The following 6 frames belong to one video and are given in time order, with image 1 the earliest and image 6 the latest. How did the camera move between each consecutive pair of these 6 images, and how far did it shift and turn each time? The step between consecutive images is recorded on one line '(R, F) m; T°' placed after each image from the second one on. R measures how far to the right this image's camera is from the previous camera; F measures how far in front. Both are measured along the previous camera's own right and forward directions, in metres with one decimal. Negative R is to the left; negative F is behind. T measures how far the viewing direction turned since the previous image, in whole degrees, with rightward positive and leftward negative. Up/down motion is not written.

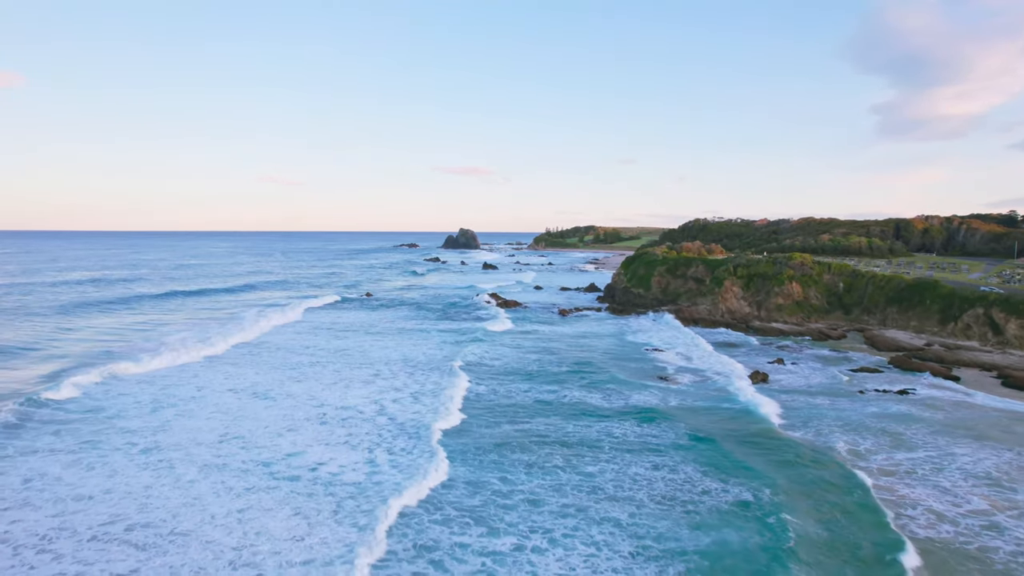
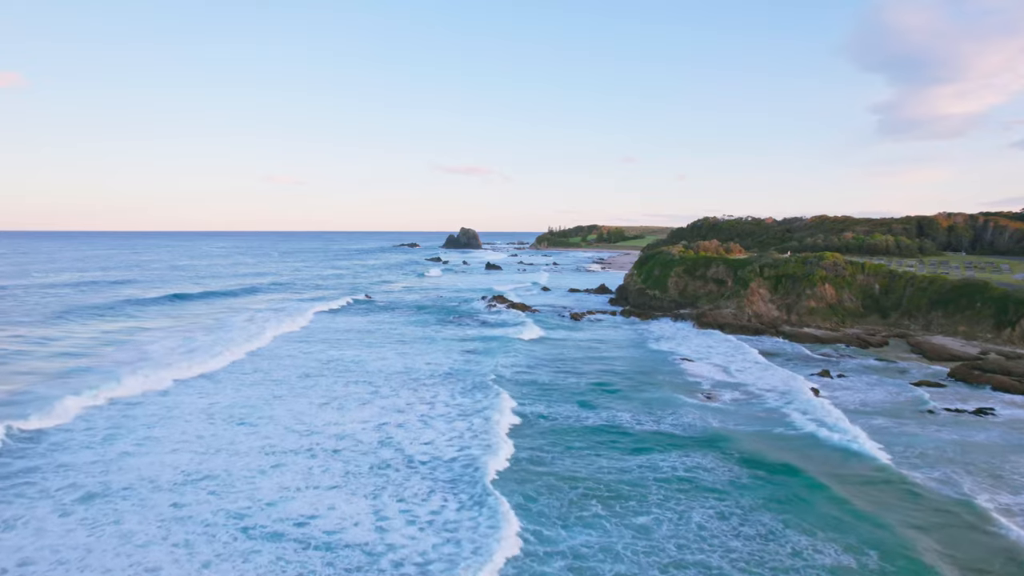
(-1.0, +2.7) m; 0°
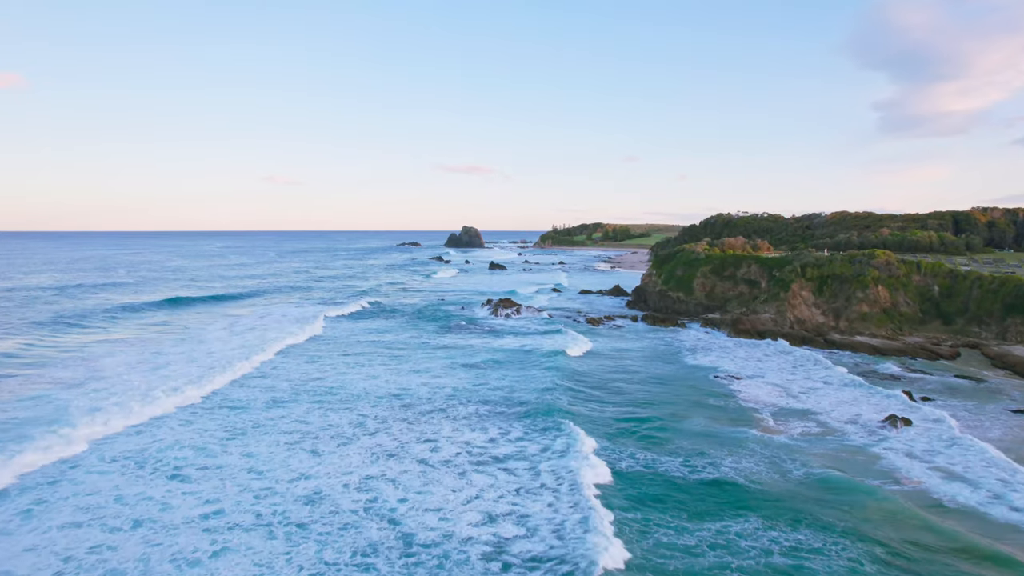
(-0.8, +4.0) m; 0°
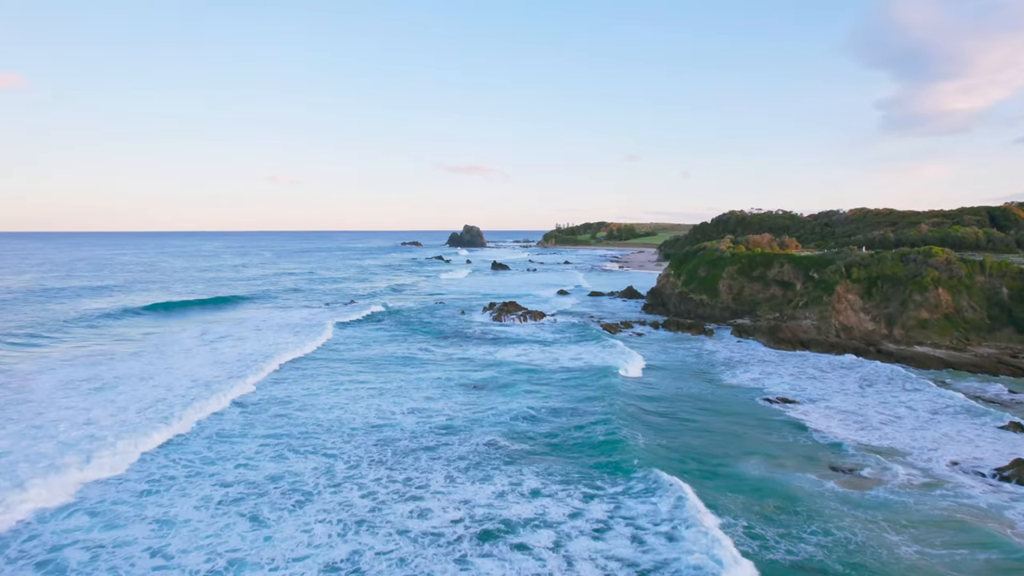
(-0.3, +3.9) m; 0°
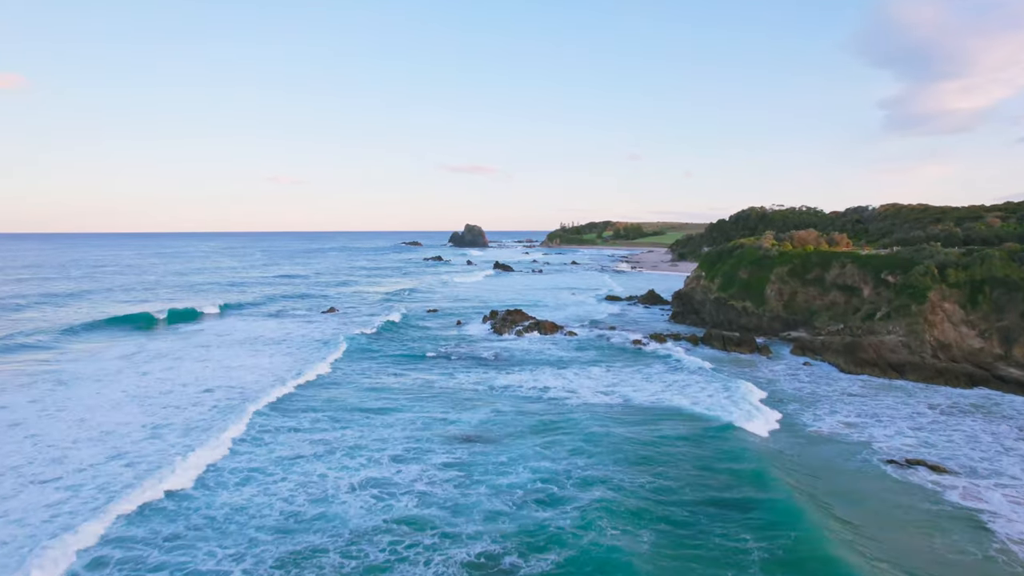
(-0.1, +6.1) m; 0°
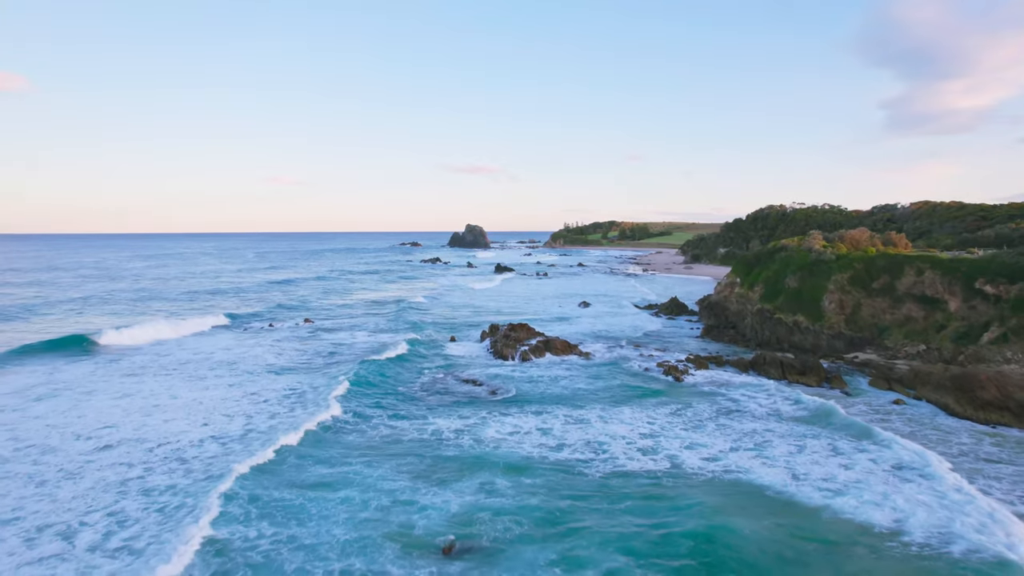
(+0.1, +5.3) m; 0°
